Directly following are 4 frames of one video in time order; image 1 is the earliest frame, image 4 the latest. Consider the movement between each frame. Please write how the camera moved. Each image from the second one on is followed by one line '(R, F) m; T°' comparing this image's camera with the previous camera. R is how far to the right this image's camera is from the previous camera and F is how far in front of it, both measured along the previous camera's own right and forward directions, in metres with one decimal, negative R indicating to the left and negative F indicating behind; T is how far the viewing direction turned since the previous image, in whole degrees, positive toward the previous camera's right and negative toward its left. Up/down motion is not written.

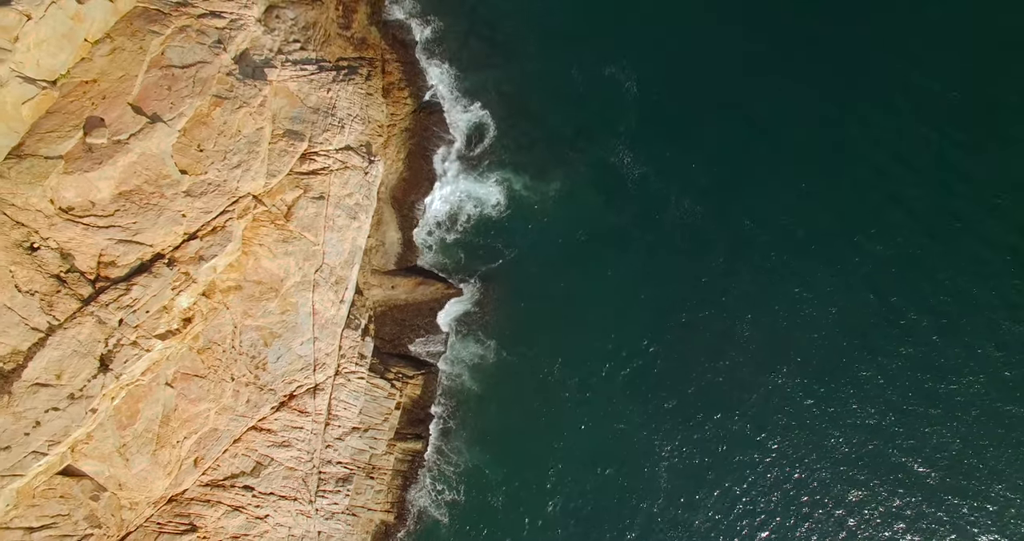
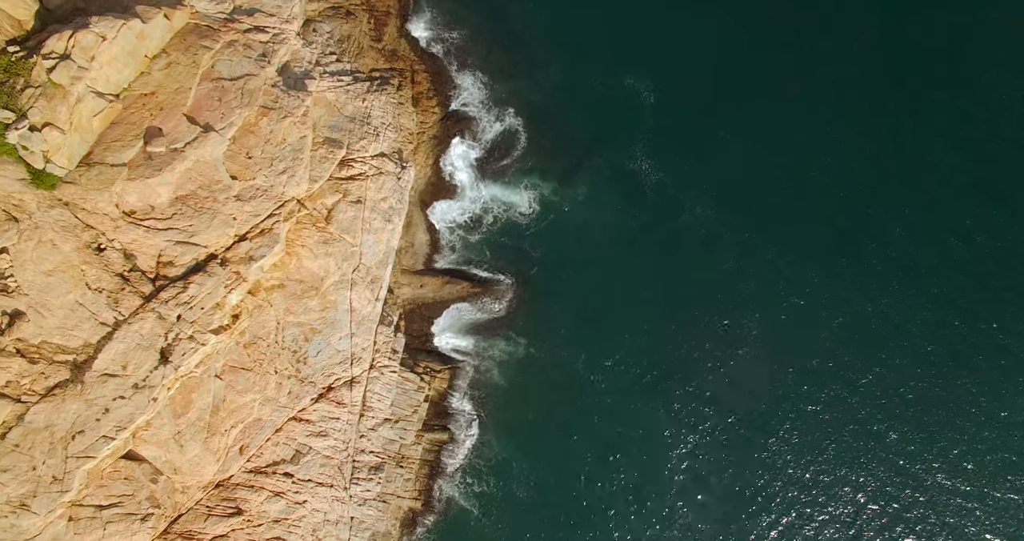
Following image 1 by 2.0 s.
(-1.5, -2.4) m; 0°
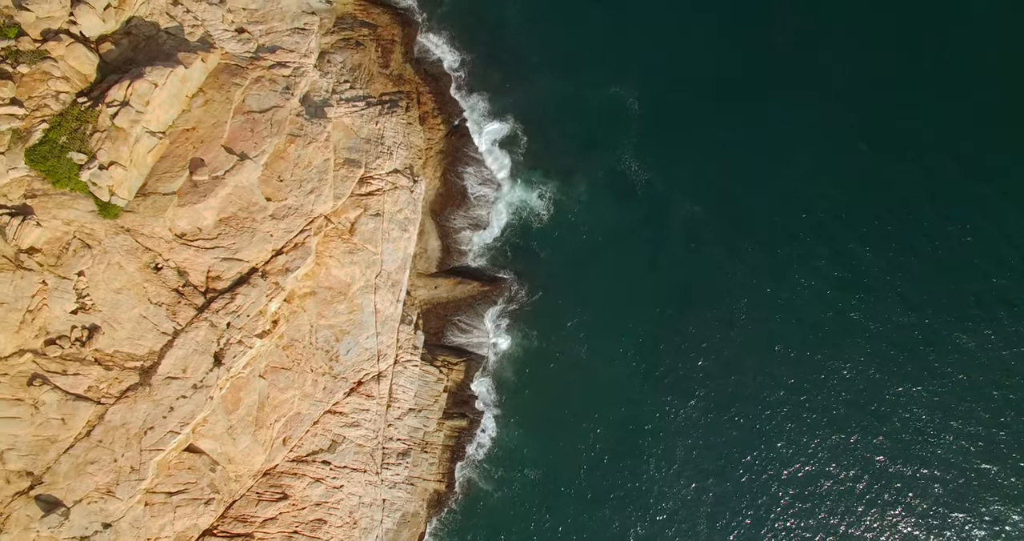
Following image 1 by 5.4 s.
(-0.4, -4.6) m; 0°
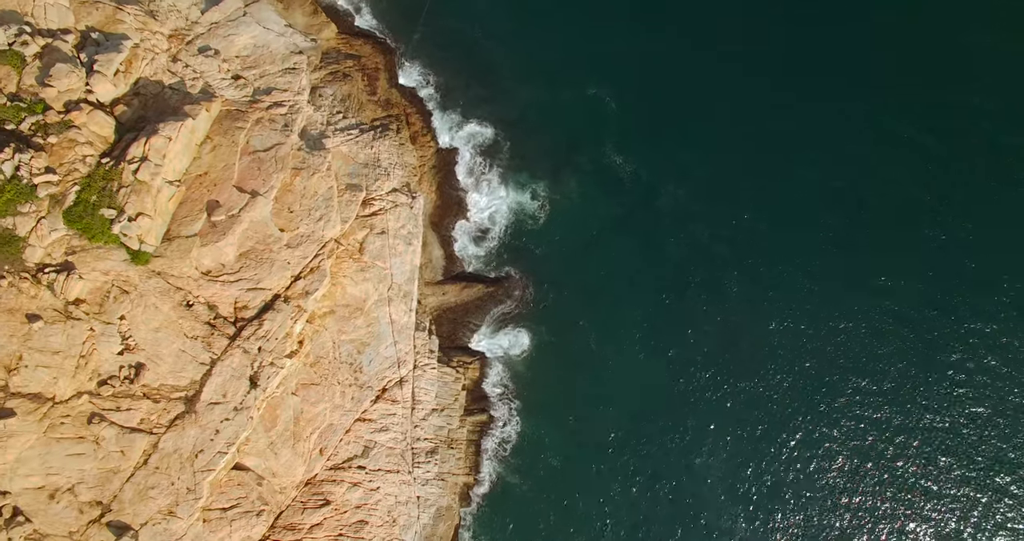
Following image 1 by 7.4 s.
(+0.1, -3.2) m; 0°
